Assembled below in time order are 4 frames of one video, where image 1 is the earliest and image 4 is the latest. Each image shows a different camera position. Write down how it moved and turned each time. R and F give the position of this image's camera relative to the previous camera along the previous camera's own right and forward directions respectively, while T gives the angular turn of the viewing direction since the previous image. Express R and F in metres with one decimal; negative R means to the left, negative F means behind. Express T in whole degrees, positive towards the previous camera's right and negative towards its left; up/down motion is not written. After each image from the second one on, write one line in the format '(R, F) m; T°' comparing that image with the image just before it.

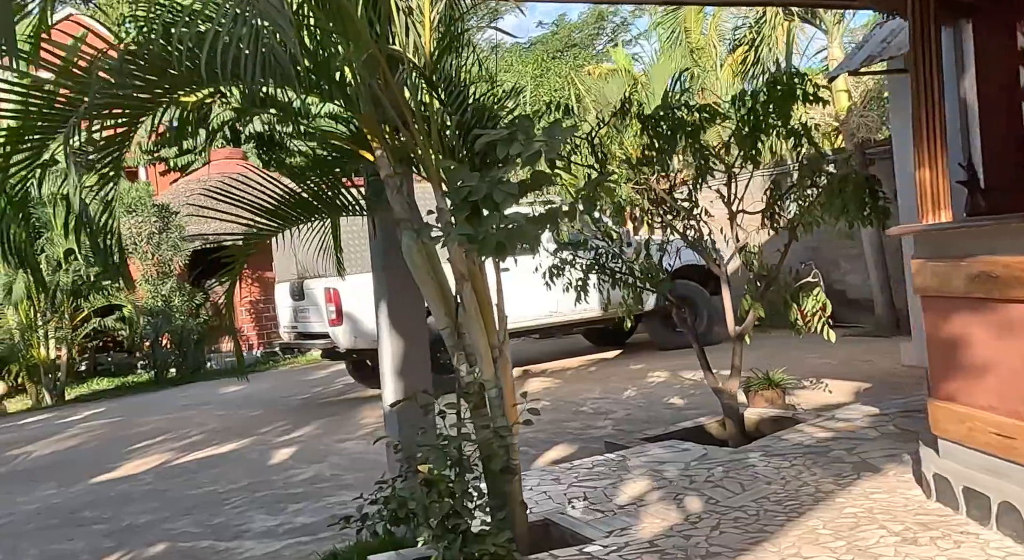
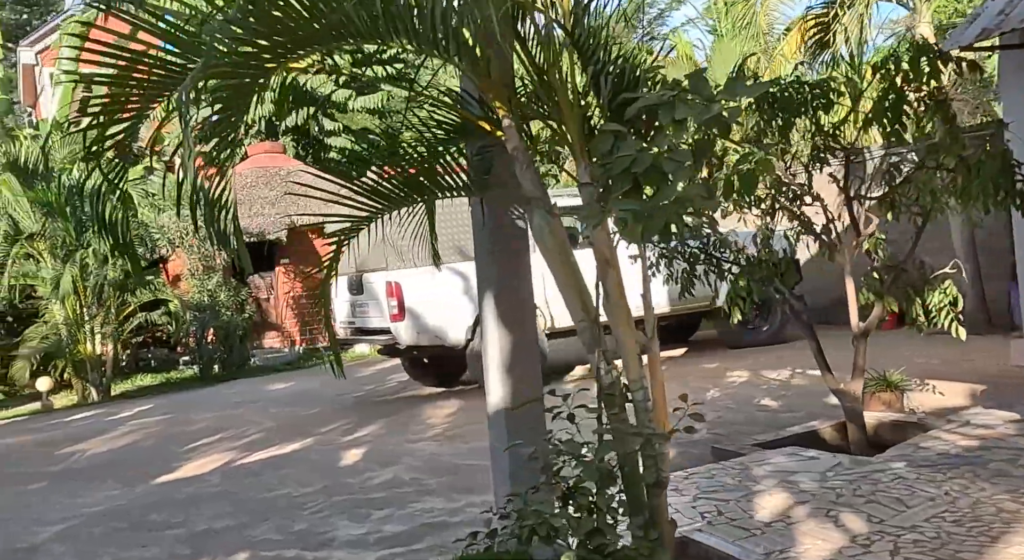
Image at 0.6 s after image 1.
(-0.4, +0.5) m; -2°
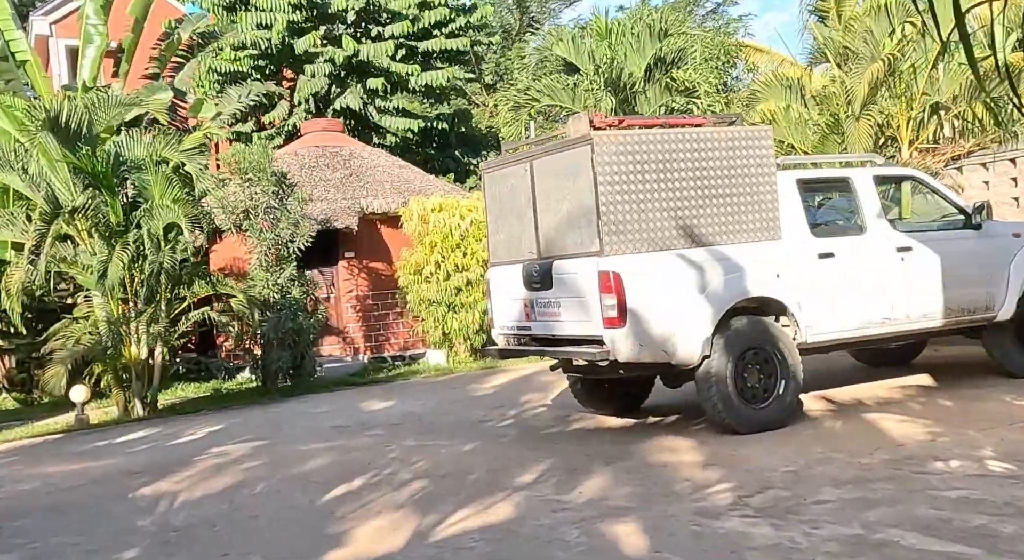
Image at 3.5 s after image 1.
(-1.9, +2.9) m; 0°
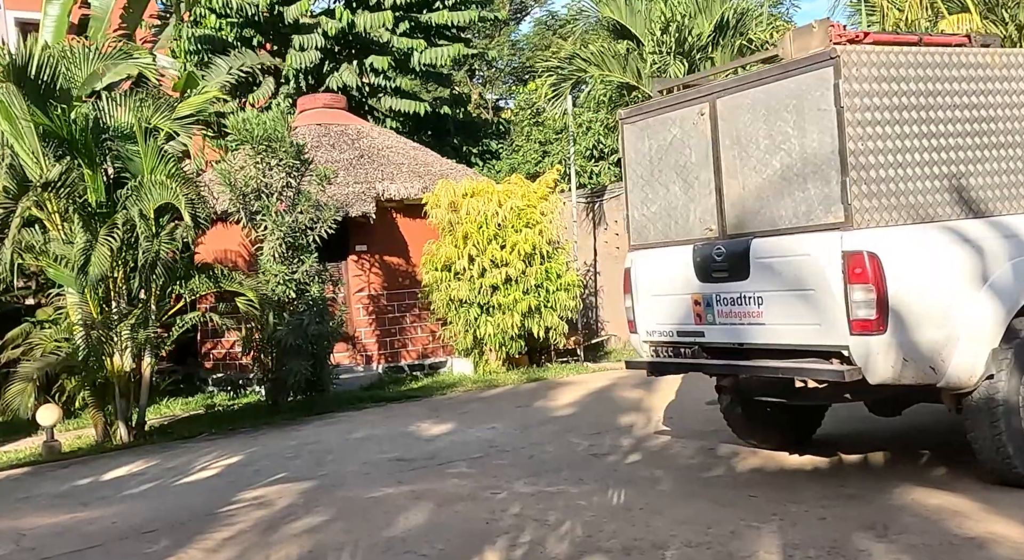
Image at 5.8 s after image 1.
(-1.2, +2.3) m; +3°
